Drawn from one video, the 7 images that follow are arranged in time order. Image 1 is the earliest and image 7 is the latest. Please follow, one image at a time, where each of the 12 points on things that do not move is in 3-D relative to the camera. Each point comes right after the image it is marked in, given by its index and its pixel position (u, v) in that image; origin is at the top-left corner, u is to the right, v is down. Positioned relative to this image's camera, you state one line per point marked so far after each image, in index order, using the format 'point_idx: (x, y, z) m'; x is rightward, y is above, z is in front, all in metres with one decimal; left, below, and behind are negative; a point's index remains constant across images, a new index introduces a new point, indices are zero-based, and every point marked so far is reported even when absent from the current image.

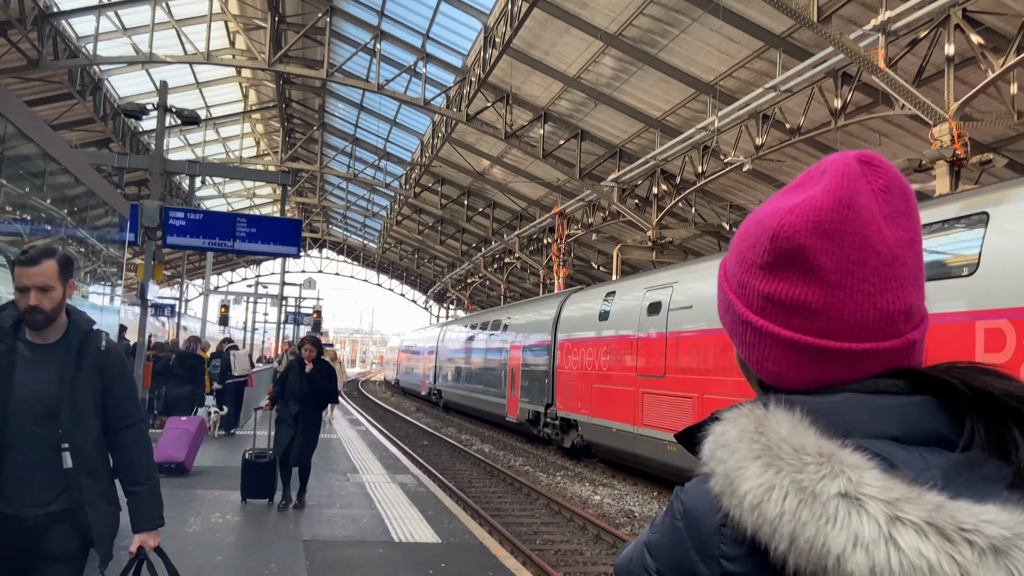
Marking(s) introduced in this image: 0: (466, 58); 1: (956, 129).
0: (-1.2, +5.9, +20.0) m
1: (+6.6, +2.4, +11.6) m
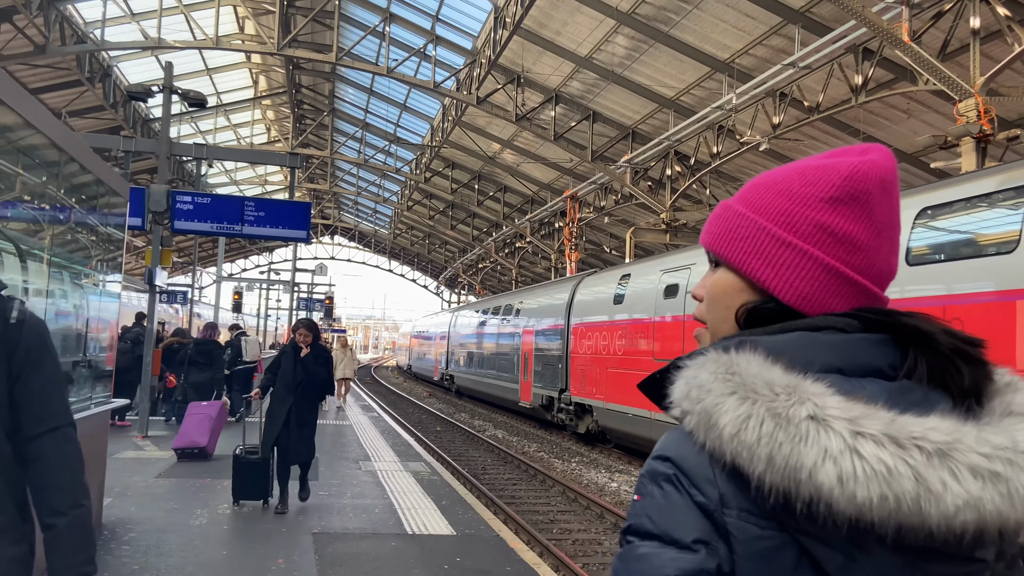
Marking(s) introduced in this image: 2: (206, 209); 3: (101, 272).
0: (-0.9, +6.3, +19.7) m
1: (+6.8, +2.7, +11.3) m
2: (-4.8, +1.2, +11.9) m
3: (-3.7, +0.1, +7.1) m
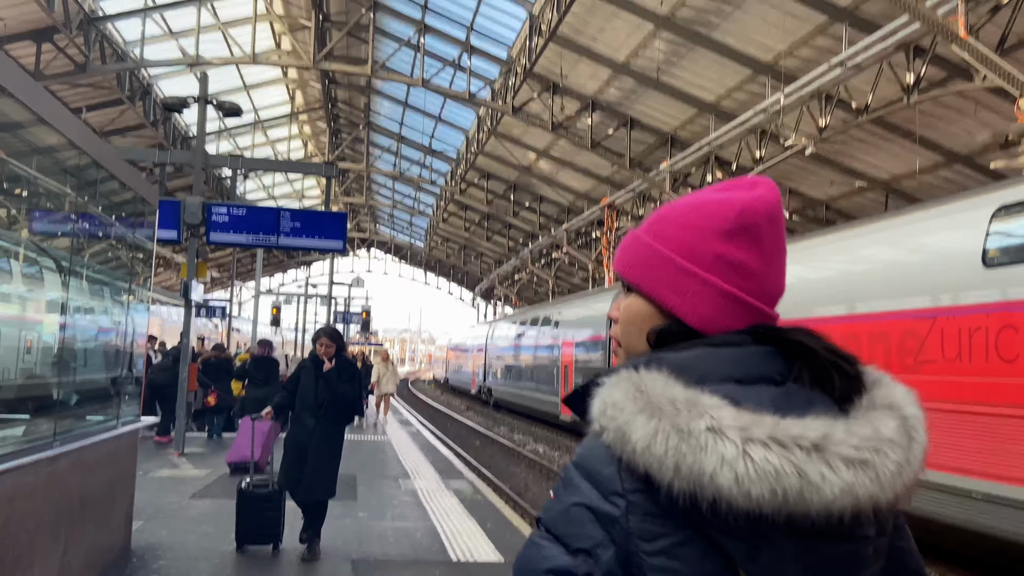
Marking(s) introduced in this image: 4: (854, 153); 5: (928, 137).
0: (0.0, +6.0, +19.5) m
1: (+7.3, +2.6, +10.7) m
2: (-4.3, +1.0, +11.9) m
3: (-3.3, 0.0, +6.9) m
4: (+7.7, +3.0, +17.6) m
5: (+8.5, +3.1, +16.0) m
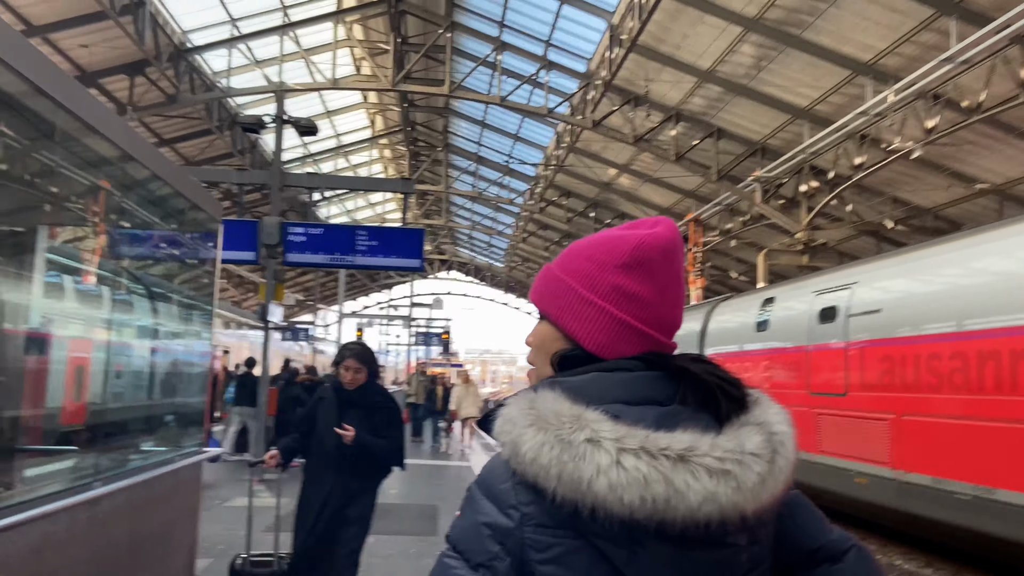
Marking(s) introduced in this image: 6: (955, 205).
0: (+1.9, +5.5, +19.1) m
1: (+8.4, +2.5, +9.4) m
2: (-3.0, +0.7, +11.8) m
3: (-2.6, -0.2, +6.7) m
4: (+9.5, +2.8, +16.3) m
5: (+10.1, +2.9, +14.6) m
6: (+10.9, +2.1, +19.1) m
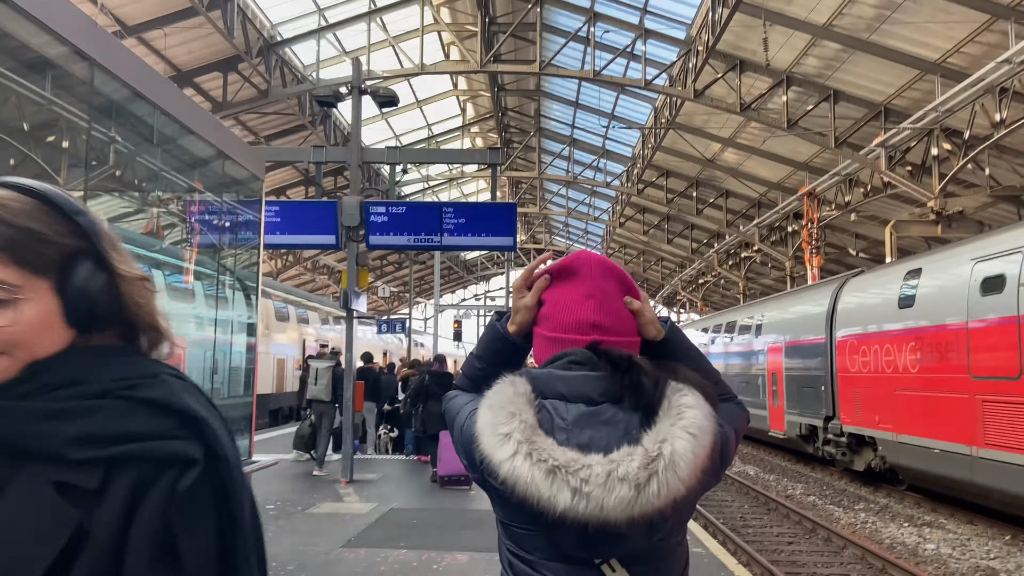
0: (+4.1, +6.0, +17.8) m
1: (+9.4, +2.9, +7.5) m
2: (-1.6, +0.9, +11.2) m
3: (-1.7, -0.1, +6.2) m
4: (+11.3, +3.4, +14.2) m
5: (+11.7, +3.5, +12.4) m
6: (+13.1, +2.7, +16.8) m
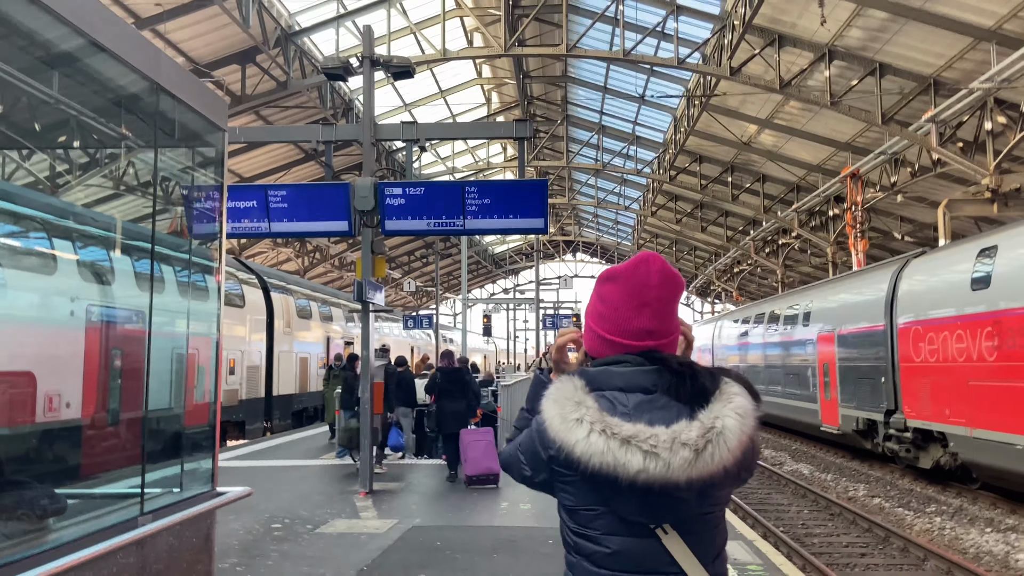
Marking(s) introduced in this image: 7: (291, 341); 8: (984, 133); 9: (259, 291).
0: (+4.6, +6.2, +16.9) m
1: (+9.6, +3.2, +6.4) m
2: (-1.2, +1.0, +10.6) m
3: (-1.5, 0.0, +5.6) m
4: (+11.8, +3.8, +13.0) m
5: (+12.1, +3.9, +11.2) m
6: (+13.7, +3.2, +15.6) m
7: (-4.7, -1.1, +16.6) m
8: (+10.3, +3.4, +17.1) m
9: (-5.0, 0.0, +15.0) m
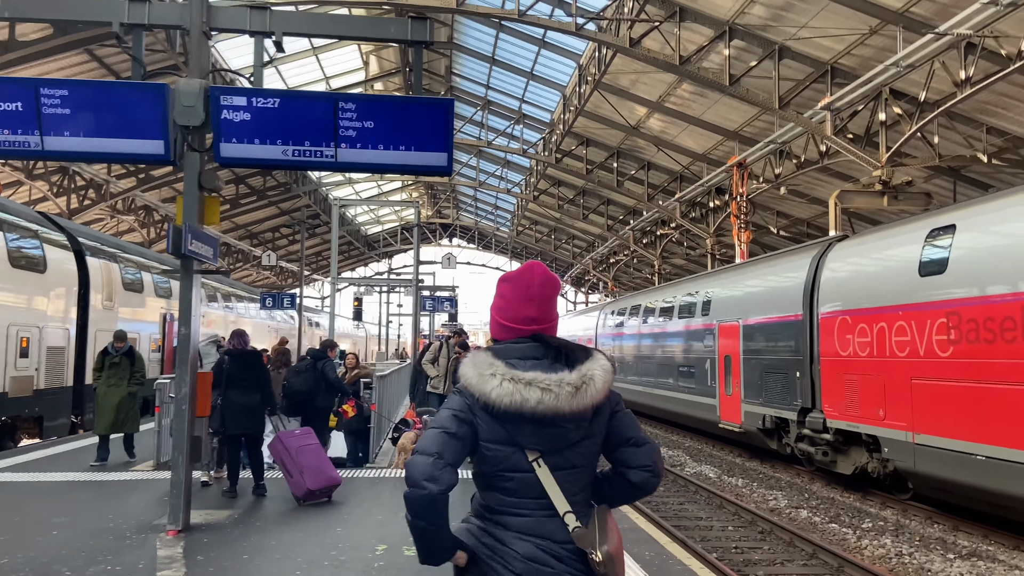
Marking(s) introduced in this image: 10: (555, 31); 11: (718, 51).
0: (+2.3, +6.5, +15.8) m
1: (+8.9, +3.2, +6.3) m
2: (-2.5, +1.3, +8.6) m
3: (-2.0, +0.3, +3.6) m
4: (+9.9, +3.7, +13.2) m
5: (+10.6, +3.8, +11.4) m
6: (+11.4, +3.2, +16.0) m
7: (-7.1, -0.6, +14.0) m
8: (+7.8, +3.5, +16.9) m
9: (-7.0, +0.5, +12.4) m
10: (+0.9, +5.4, +16.5) m
11: (+4.4, +5.1, +16.8) m
